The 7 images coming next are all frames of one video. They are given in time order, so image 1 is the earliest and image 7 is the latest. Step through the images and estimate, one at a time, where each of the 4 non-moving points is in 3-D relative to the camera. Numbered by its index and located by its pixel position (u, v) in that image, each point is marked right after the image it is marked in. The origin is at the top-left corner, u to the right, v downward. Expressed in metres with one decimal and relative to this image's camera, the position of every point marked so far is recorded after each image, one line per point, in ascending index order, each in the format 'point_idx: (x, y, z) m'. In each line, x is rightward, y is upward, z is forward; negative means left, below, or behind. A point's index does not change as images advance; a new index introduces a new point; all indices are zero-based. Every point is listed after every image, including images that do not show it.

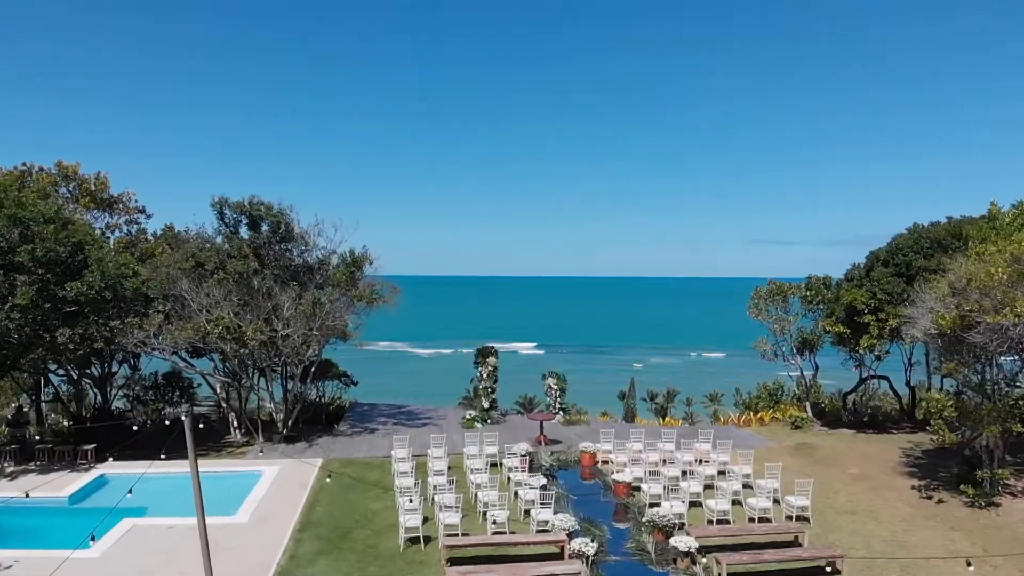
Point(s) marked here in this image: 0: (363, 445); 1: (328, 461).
0: (-4.6, -4.8, +19.4) m
1: (-5.3, -4.9, +18.1) m
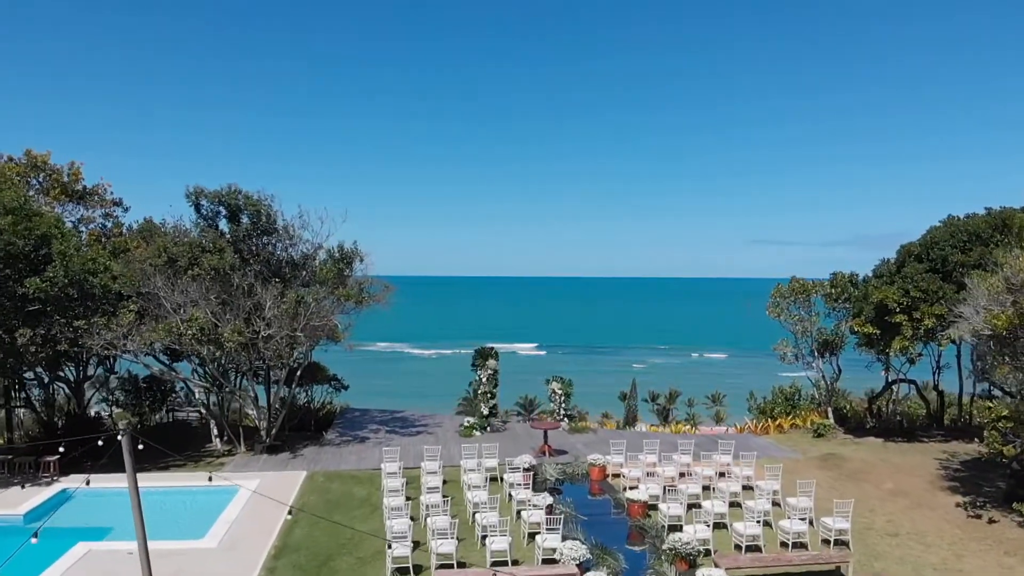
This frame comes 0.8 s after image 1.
0: (-4.5, -4.7, +17.8) m
1: (-5.2, -4.9, +16.5) m
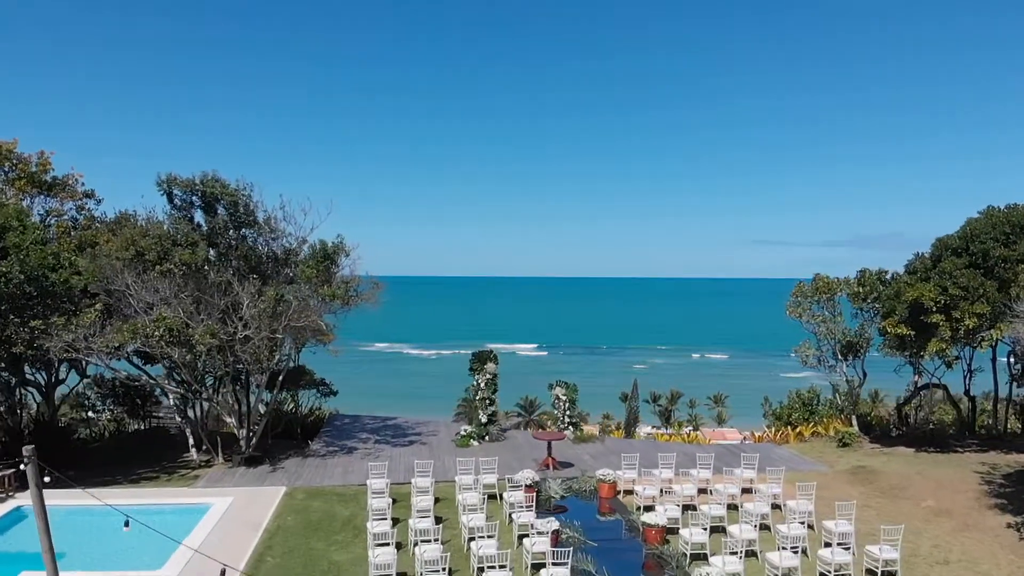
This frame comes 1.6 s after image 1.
0: (-4.5, -4.6, +16.3) m
1: (-5.2, -4.8, +15.0) m
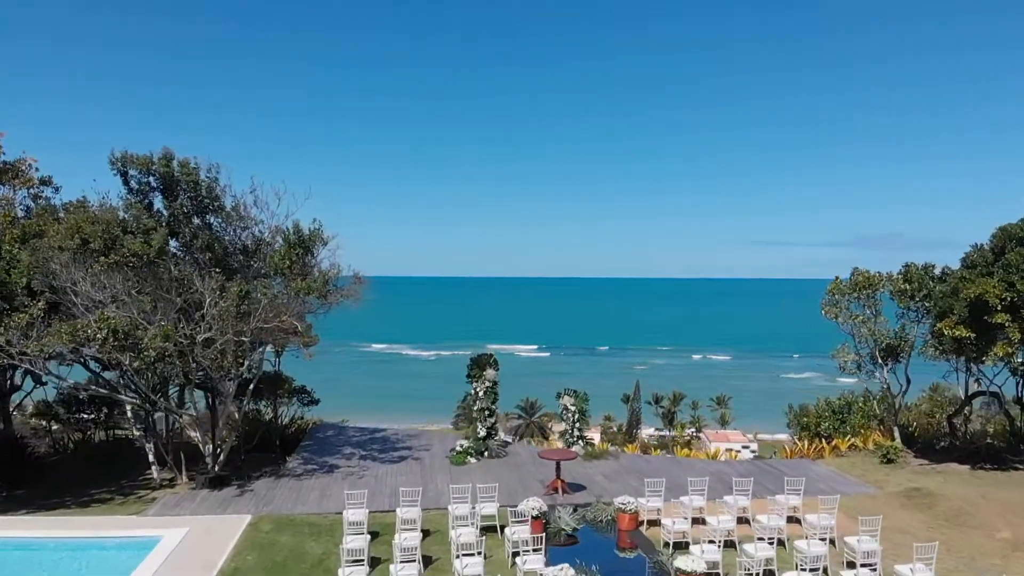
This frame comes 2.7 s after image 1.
0: (-4.4, -4.6, +14.1) m
1: (-5.1, -4.7, +12.8) m
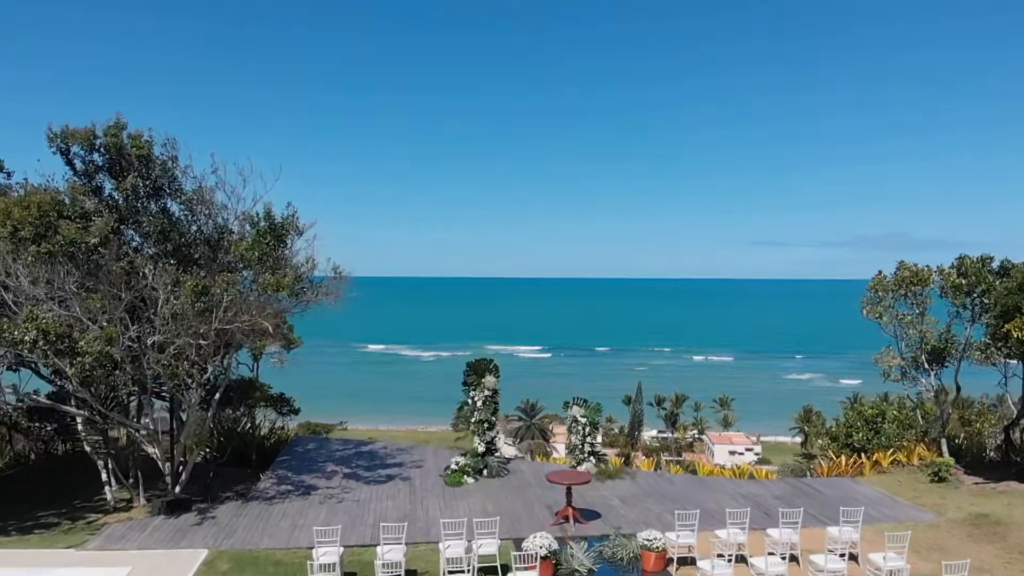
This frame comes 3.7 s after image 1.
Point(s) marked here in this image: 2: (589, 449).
0: (-4.4, -4.4, +12.1) m
1: (-5.1, -4.6, +10.9) m
2: (+1.8, -3.8, +14.8) m
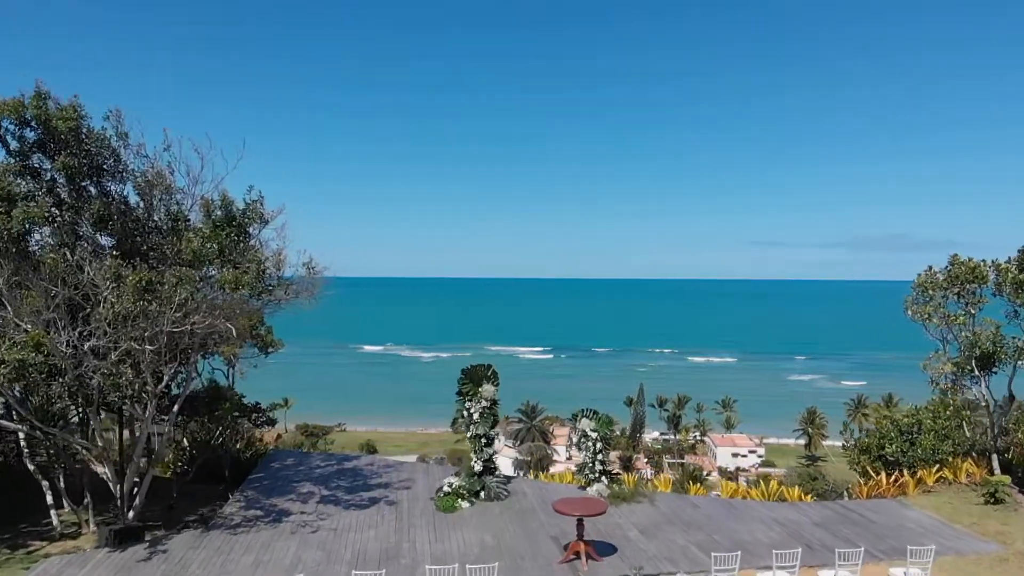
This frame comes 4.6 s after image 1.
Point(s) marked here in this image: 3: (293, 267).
0: (-4.4, -4.4, +10.4) m
1: (-5.1, -4.5, +9.1) m
2: (+1.8, -3.7, +13.0) m
3: (-4.2, +0.4, +12.3) m
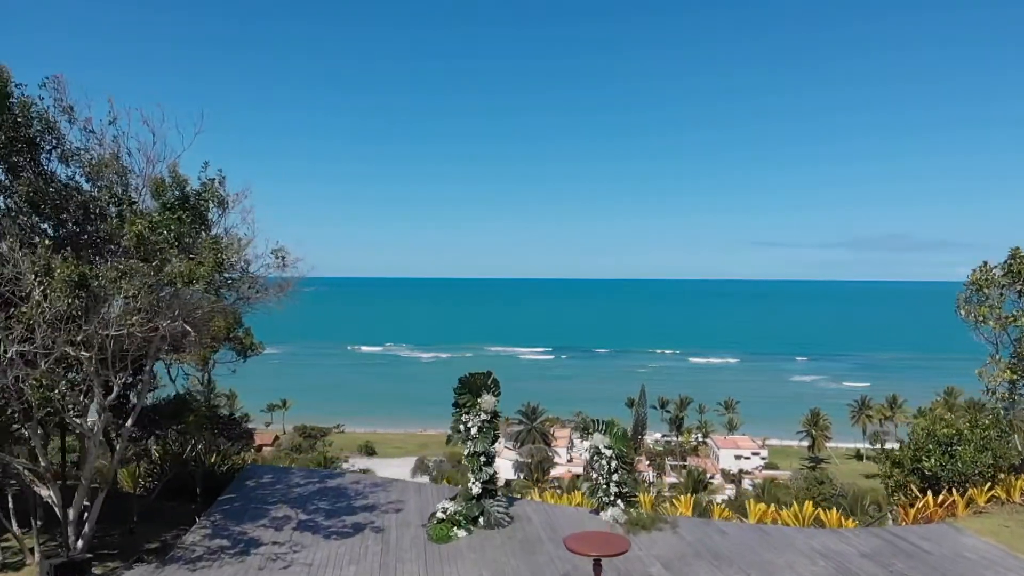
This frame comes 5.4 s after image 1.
0: (-4.3, -4.3, +8.8) m
1: (-5.0, -4.5, +7.6) m
2: (+1.9, -3.6, +11.5) m
3: (-4.2, +0.5, +10.7) m
